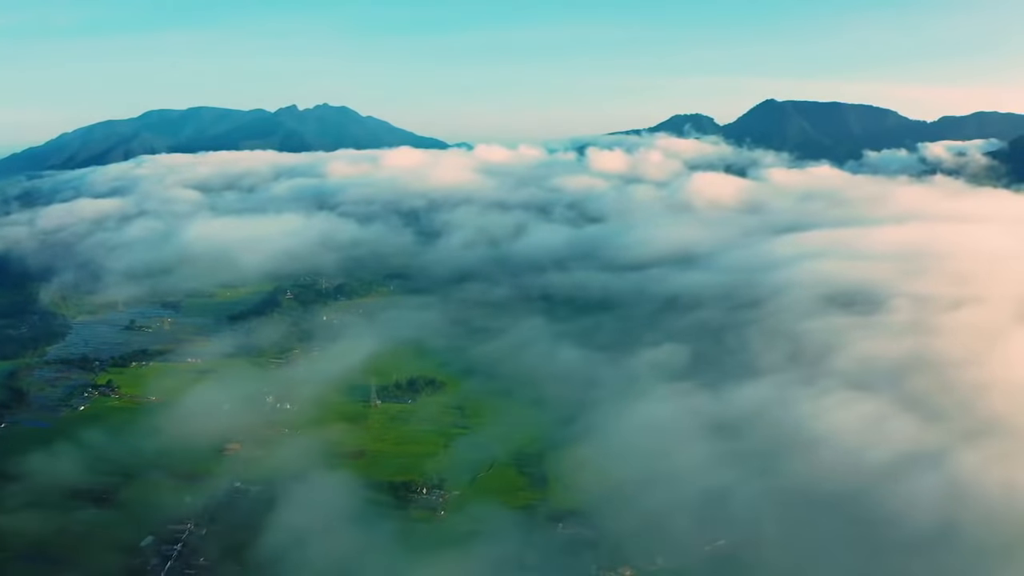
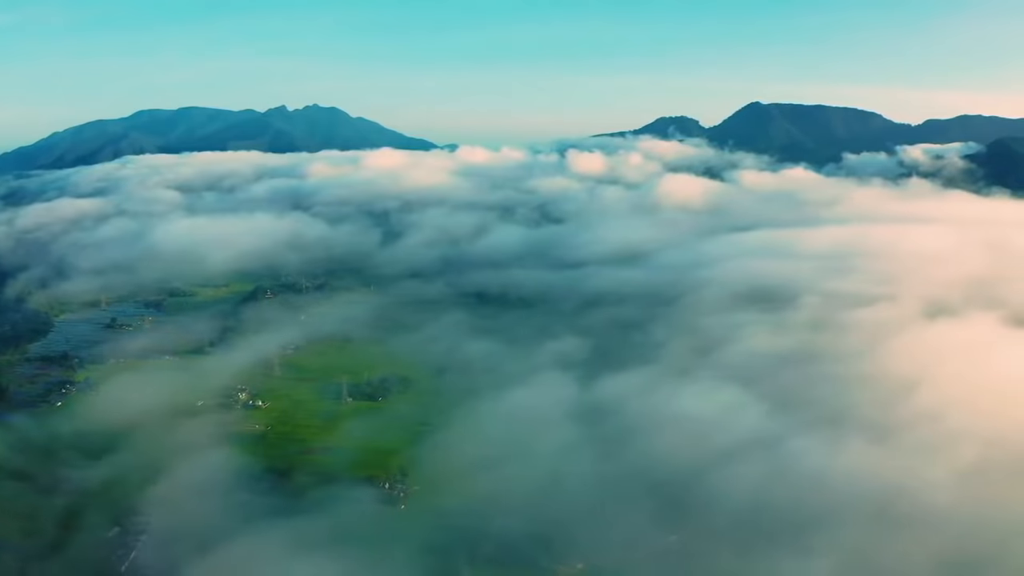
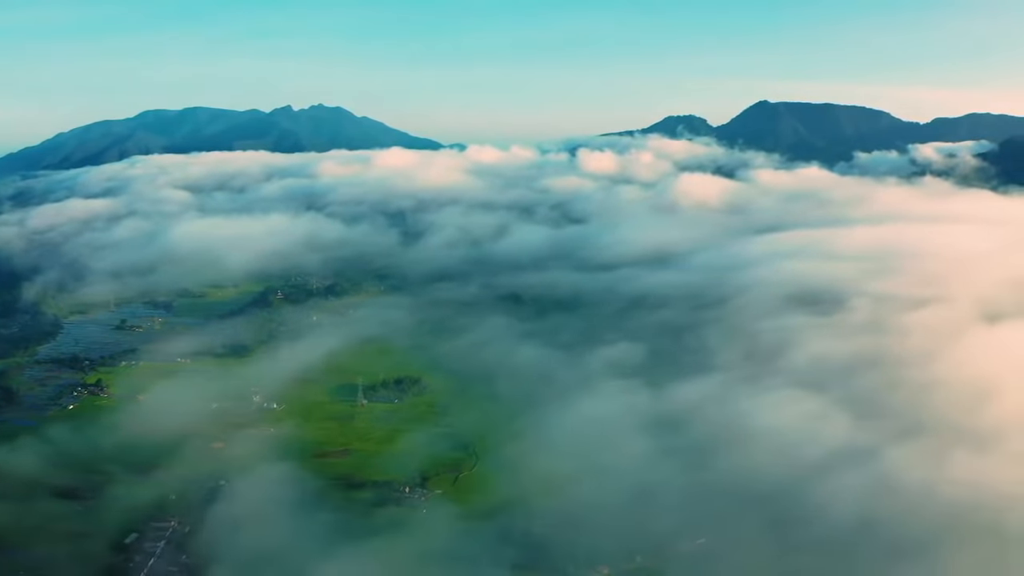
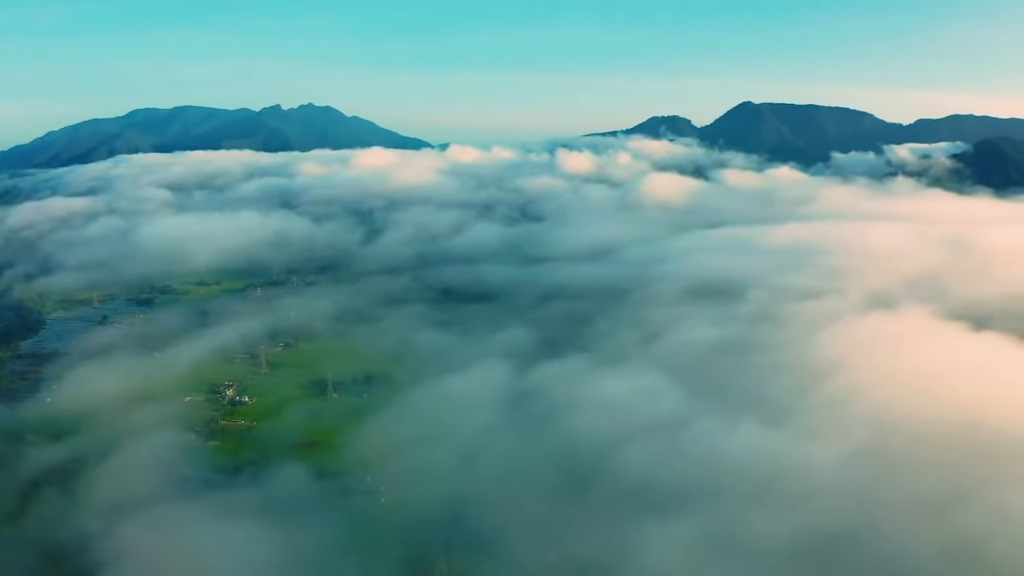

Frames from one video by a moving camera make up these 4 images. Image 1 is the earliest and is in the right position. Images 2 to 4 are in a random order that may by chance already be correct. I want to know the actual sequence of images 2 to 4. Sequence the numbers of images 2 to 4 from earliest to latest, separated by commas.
3, 2, 4
